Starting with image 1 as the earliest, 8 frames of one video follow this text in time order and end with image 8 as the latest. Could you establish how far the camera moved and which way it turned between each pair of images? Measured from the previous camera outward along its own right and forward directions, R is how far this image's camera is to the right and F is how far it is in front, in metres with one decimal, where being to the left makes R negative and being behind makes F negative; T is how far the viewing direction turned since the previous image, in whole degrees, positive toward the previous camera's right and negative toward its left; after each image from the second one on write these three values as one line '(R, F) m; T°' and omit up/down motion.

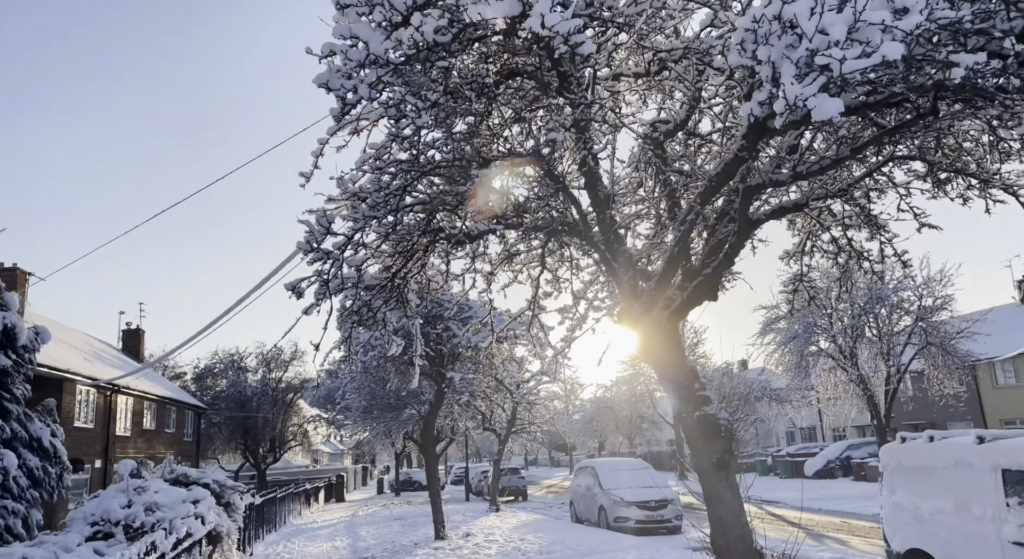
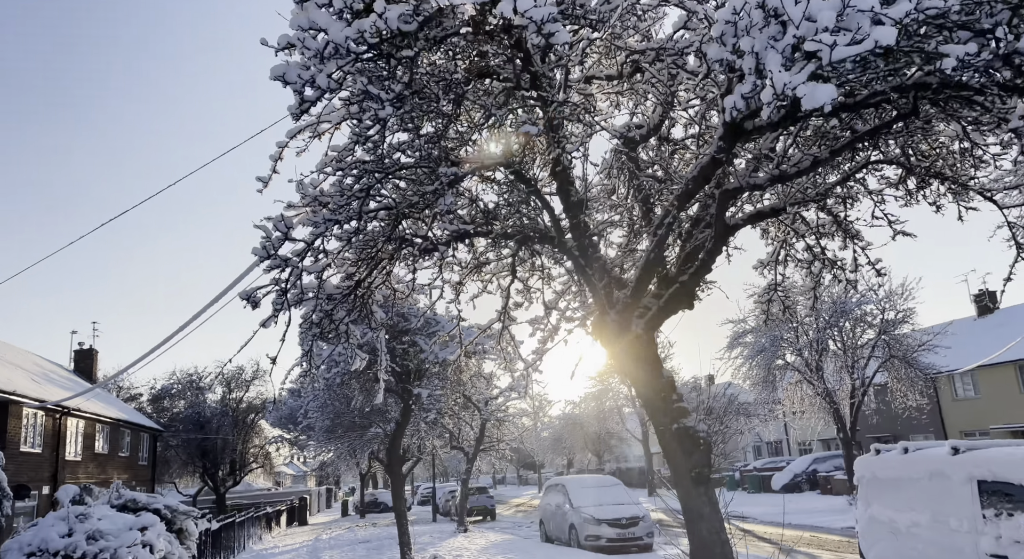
(0.0, +0.3) m; +3°
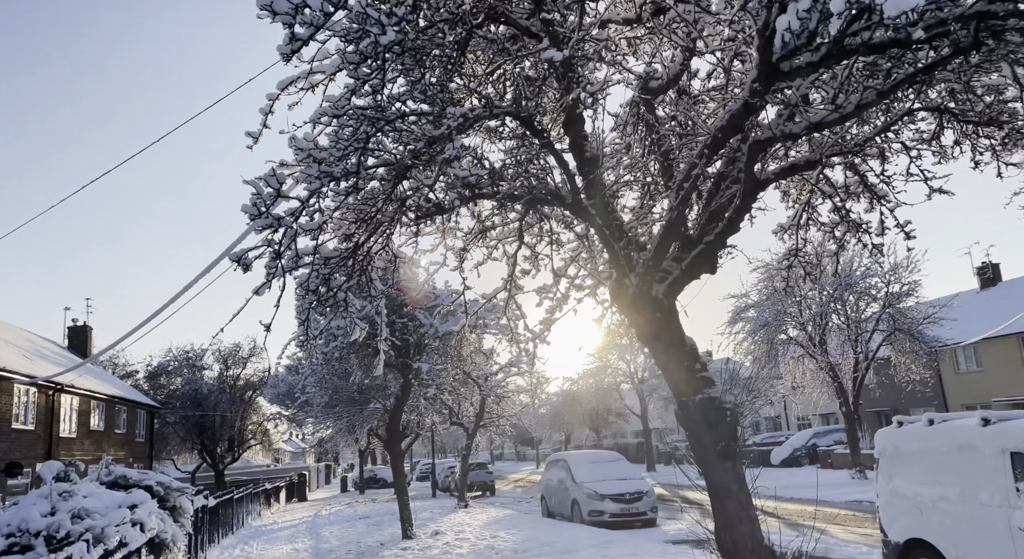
(-0.1, +0.5) m; 0°
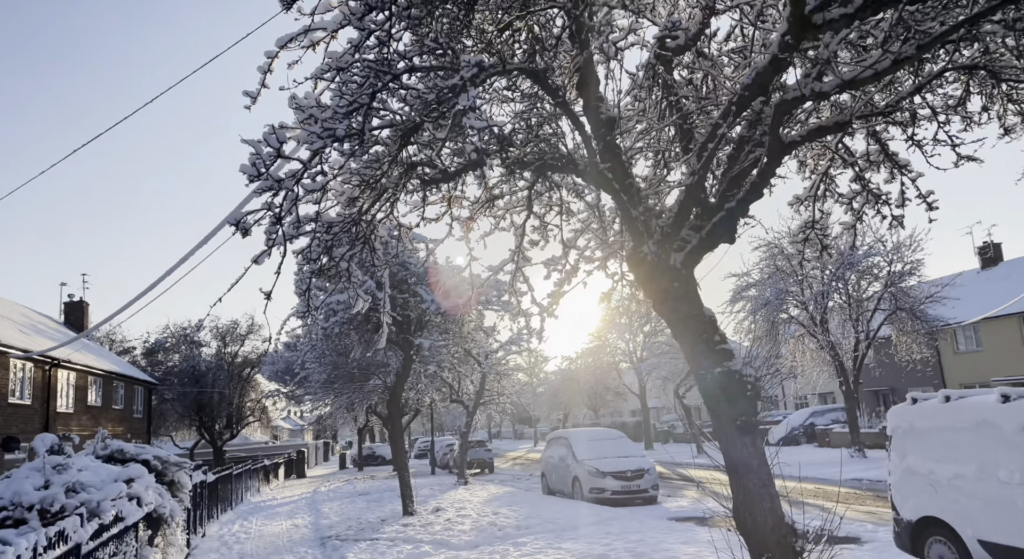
(-0.1, +0.3) m; 0°
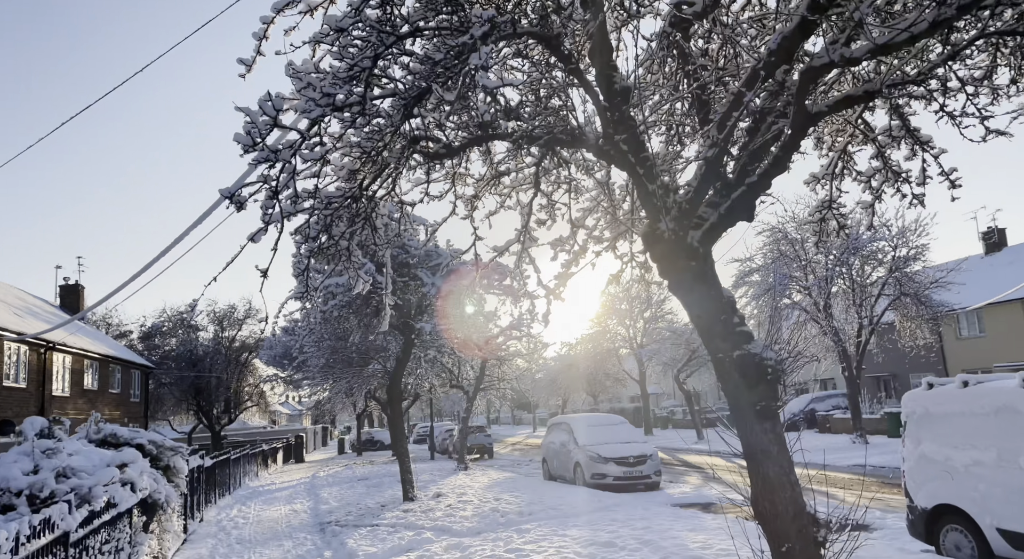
(-0.1, +0.3) m; 0°
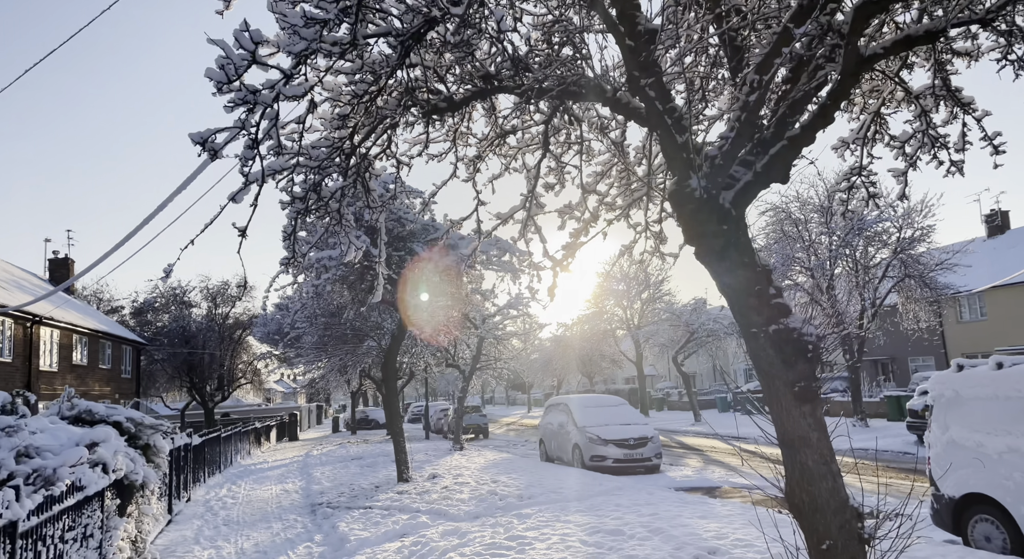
(-0.1, +0.6) m; 0°
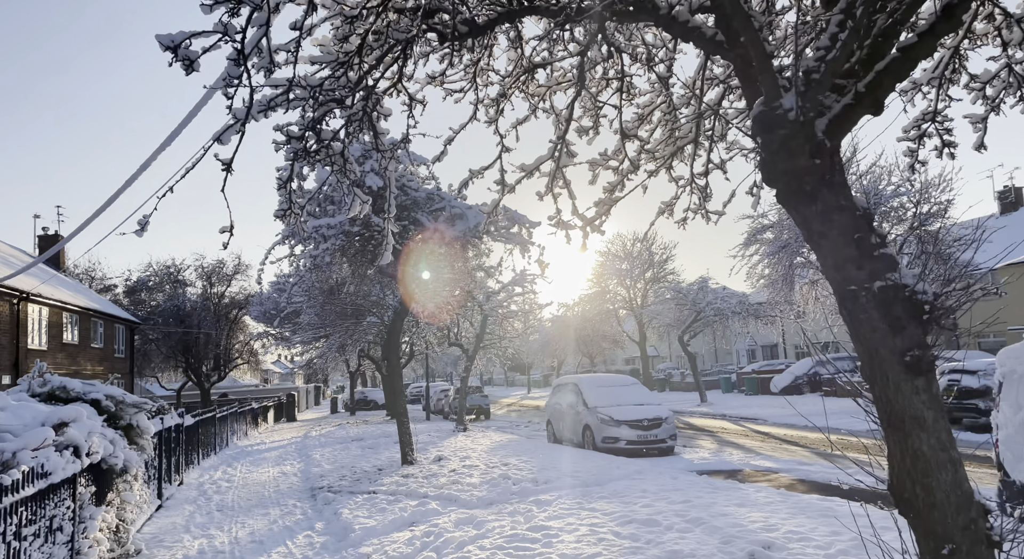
(-0.3, +0.9) m; 0°
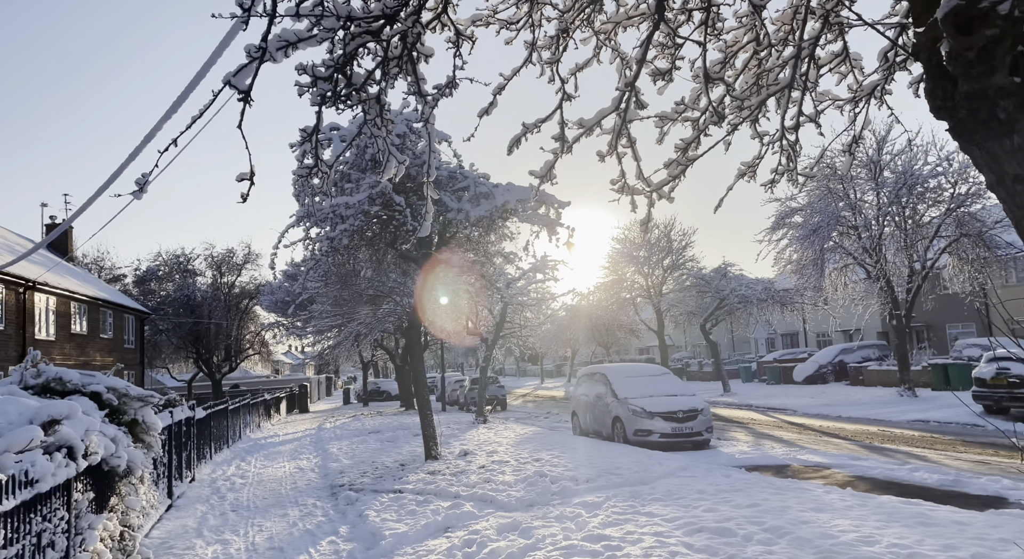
(-0.4, +0.9) m; -1°
